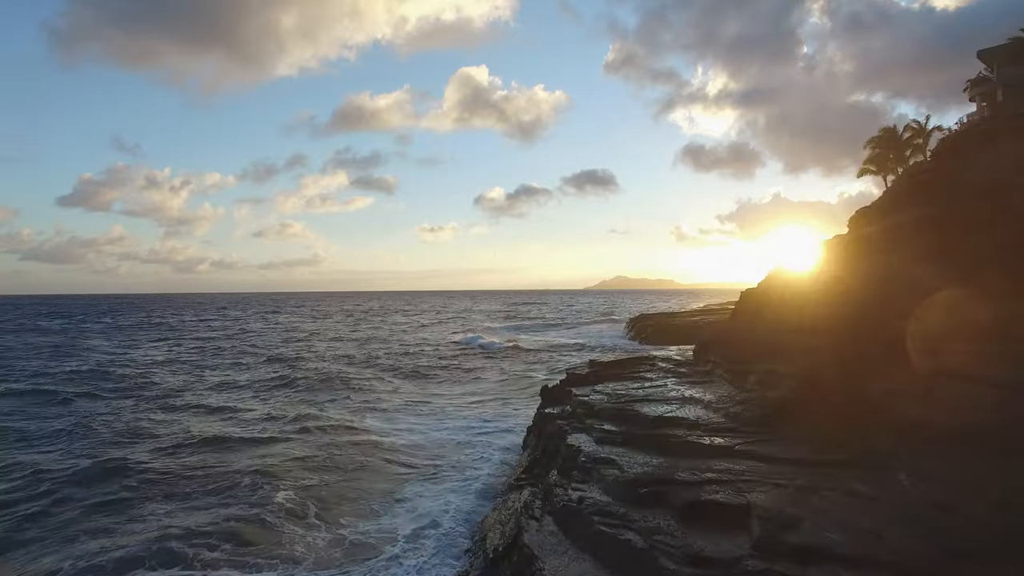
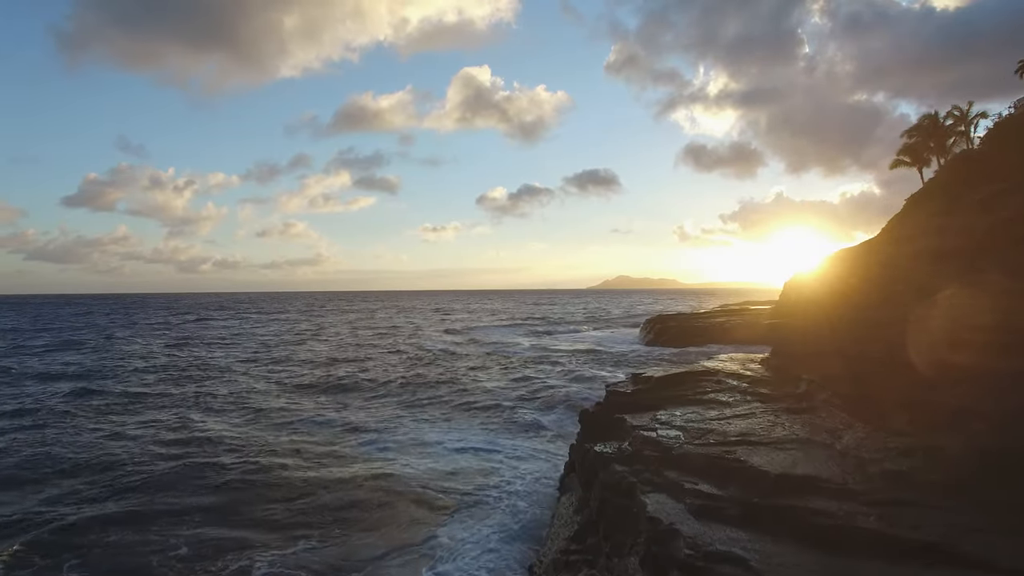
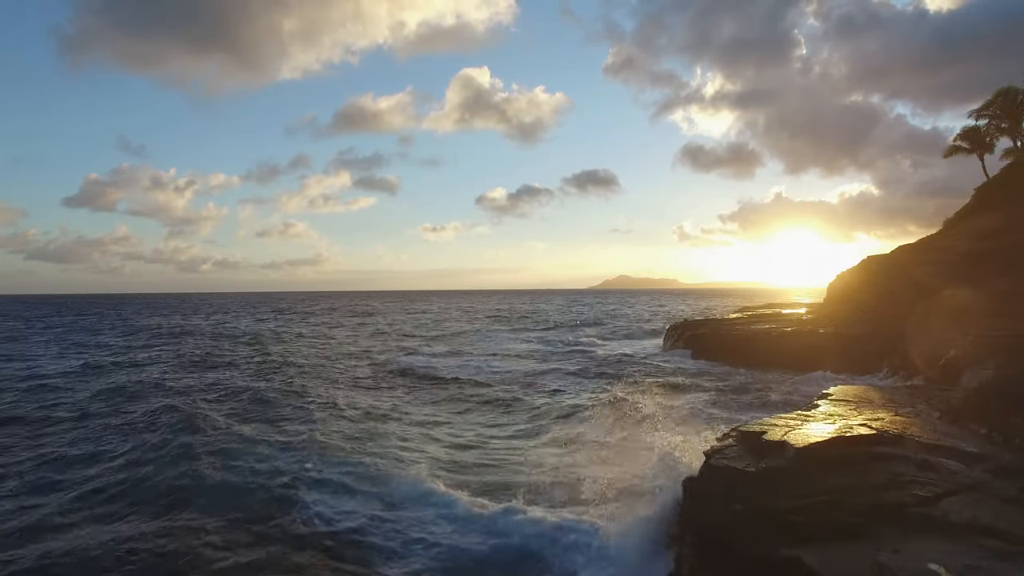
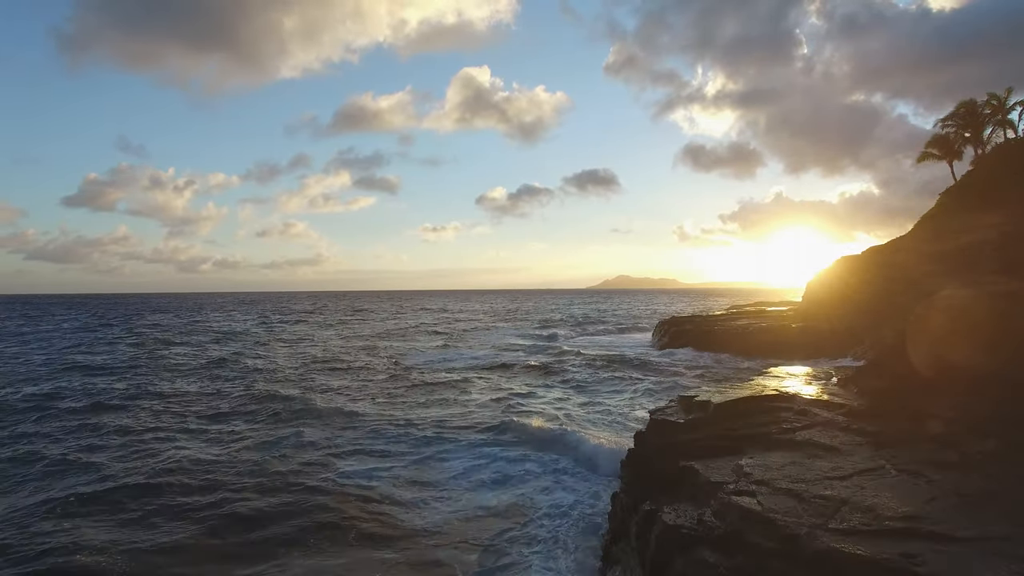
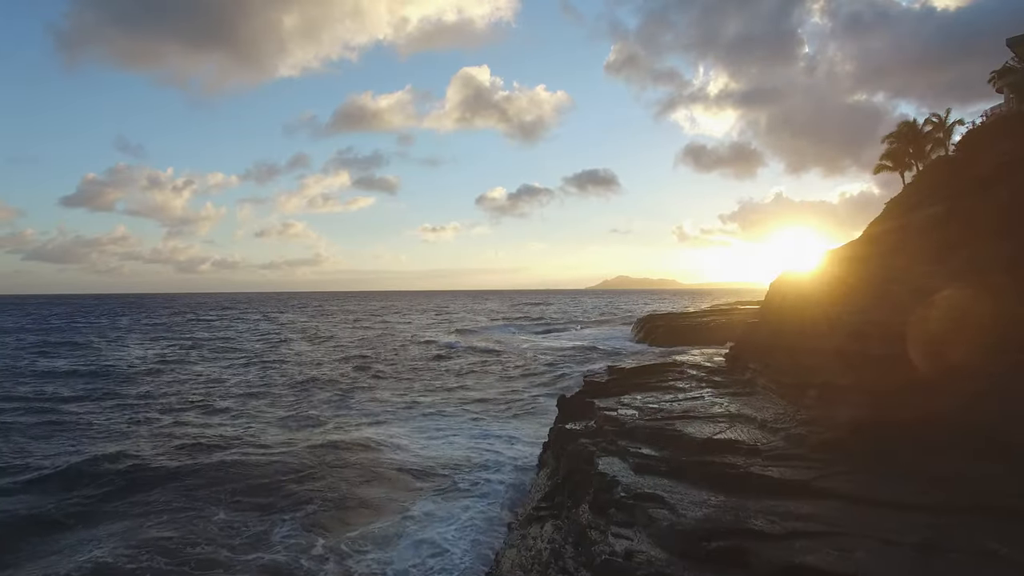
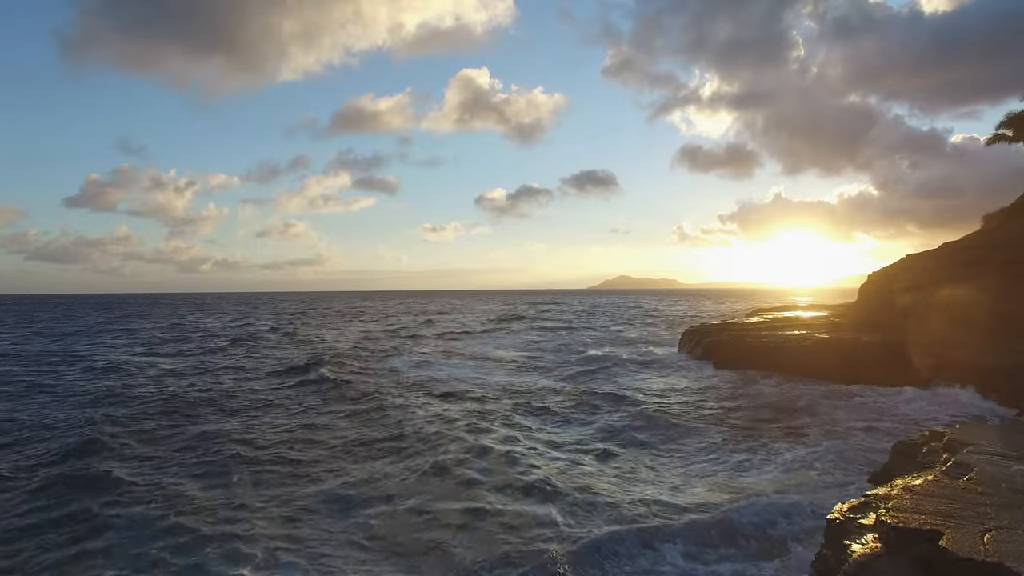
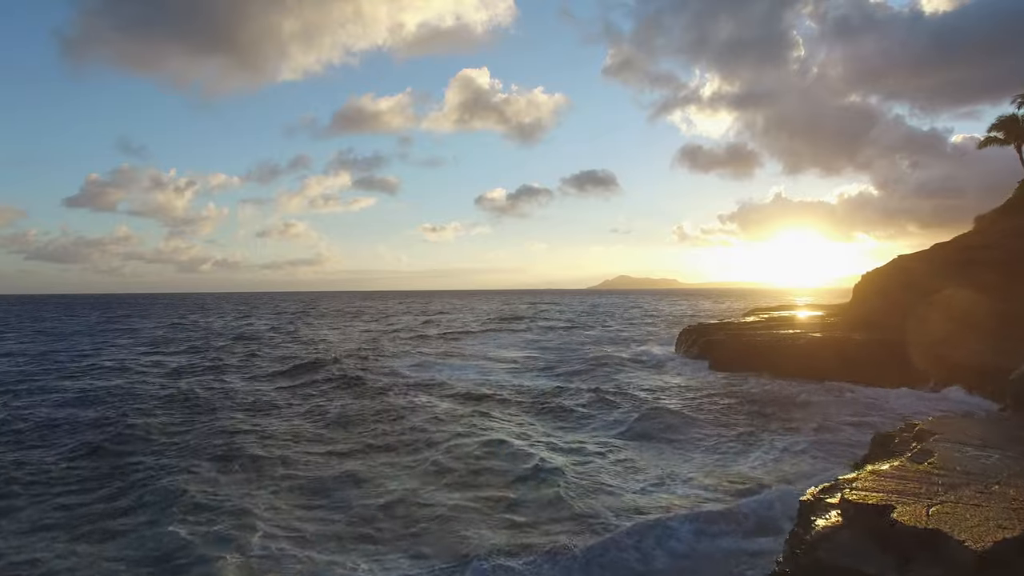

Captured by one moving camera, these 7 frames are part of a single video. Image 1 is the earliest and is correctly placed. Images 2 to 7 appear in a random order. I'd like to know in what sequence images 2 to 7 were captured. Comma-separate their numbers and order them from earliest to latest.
5, 2, 4, 3, 7, 6
